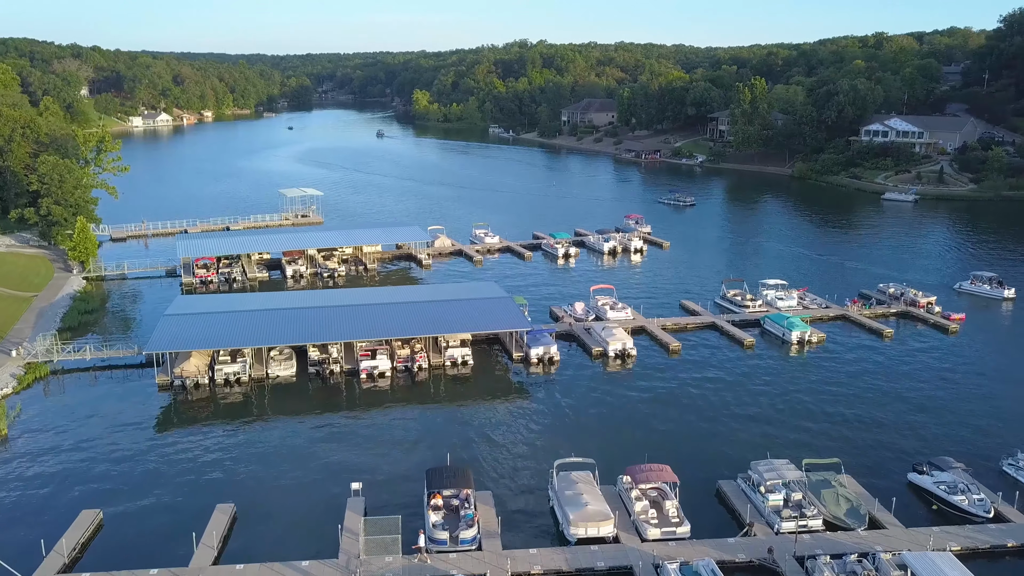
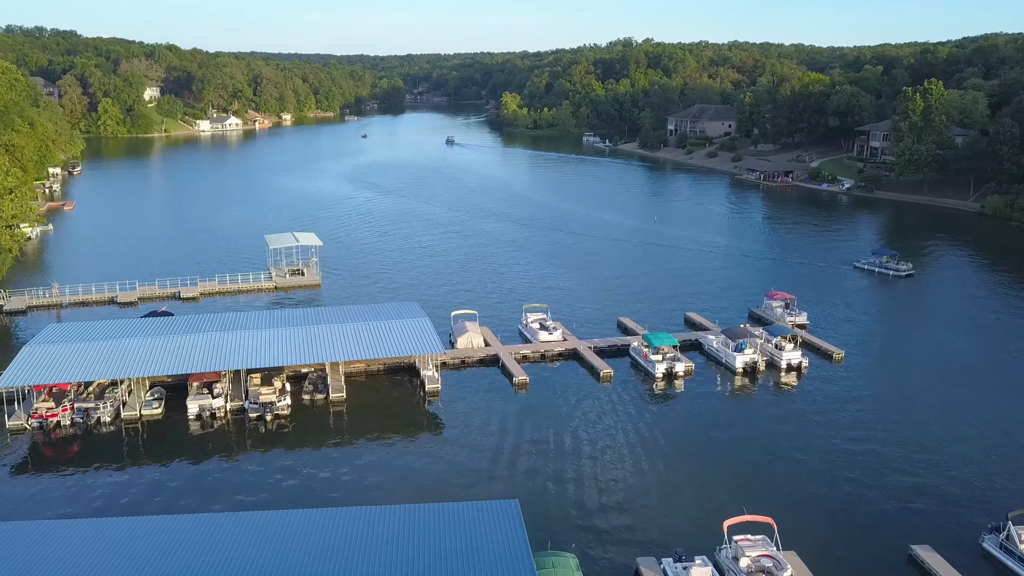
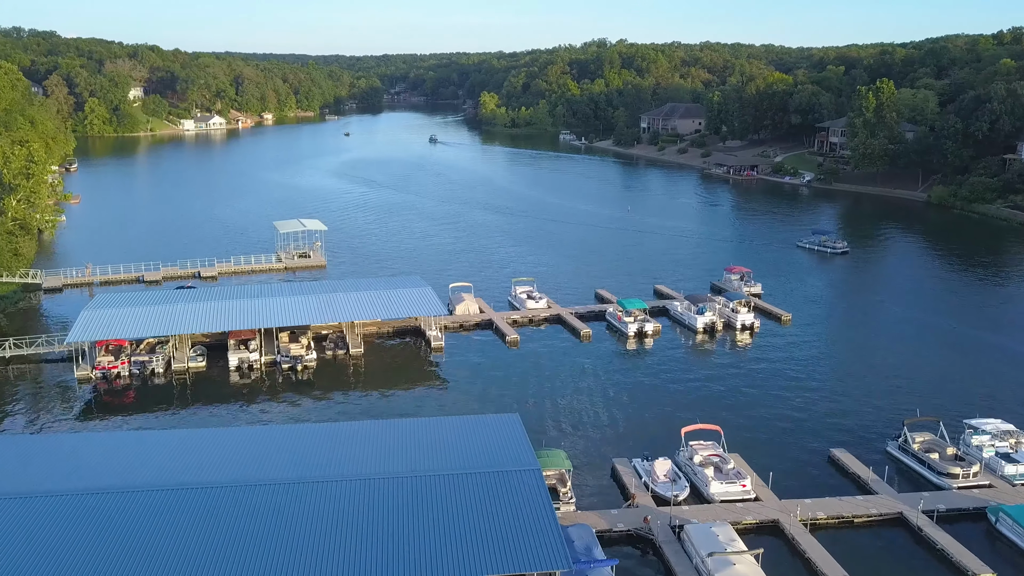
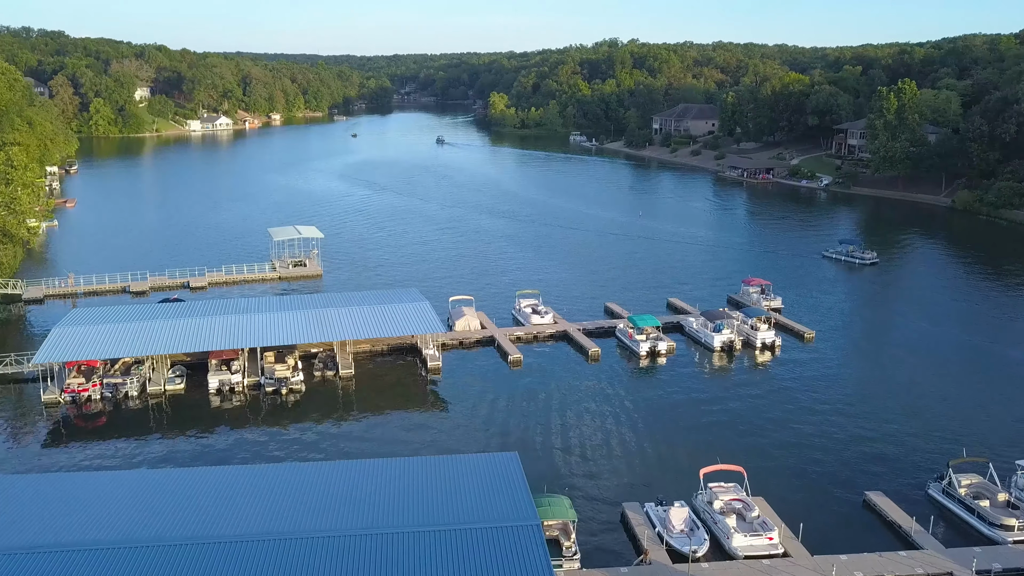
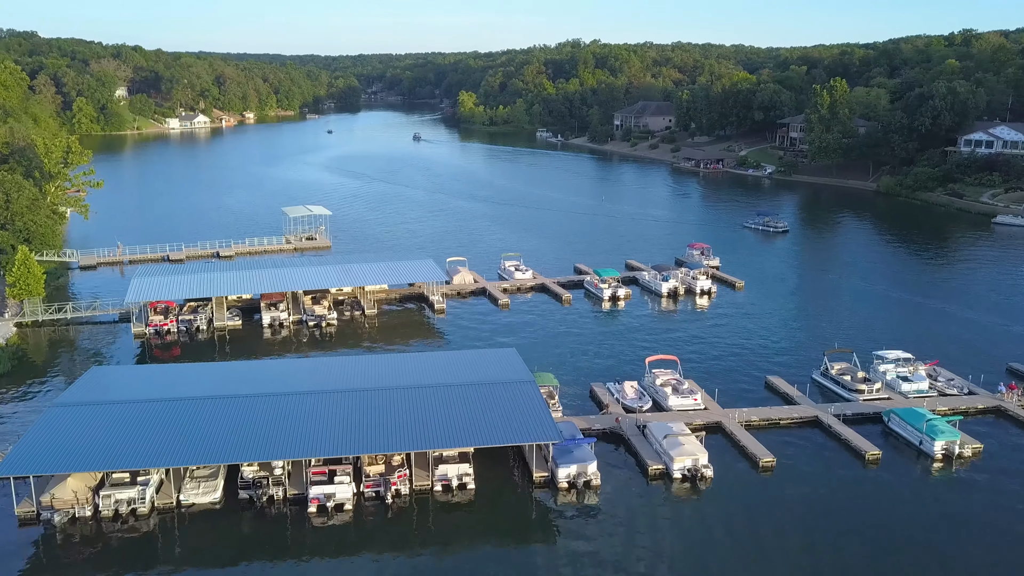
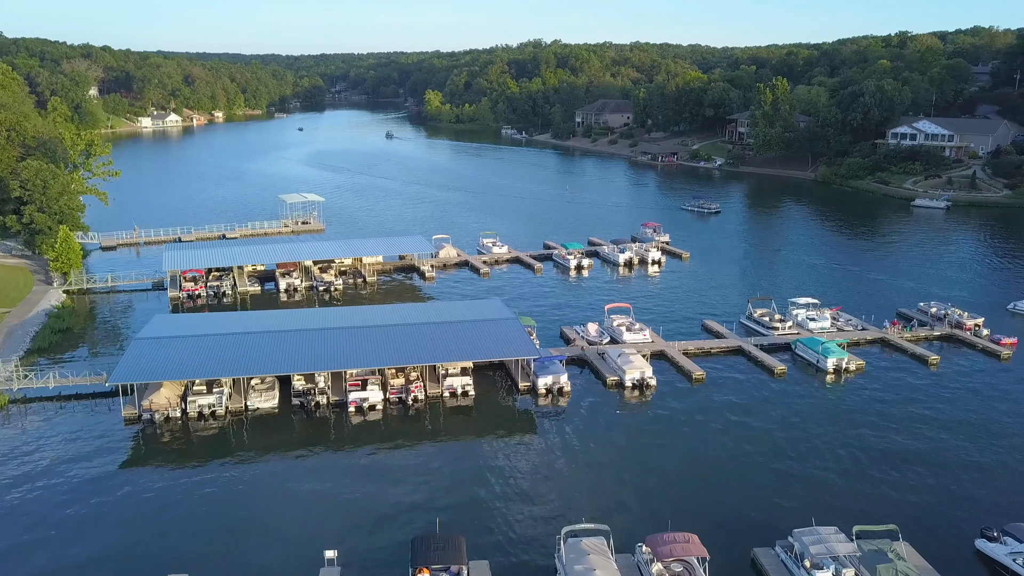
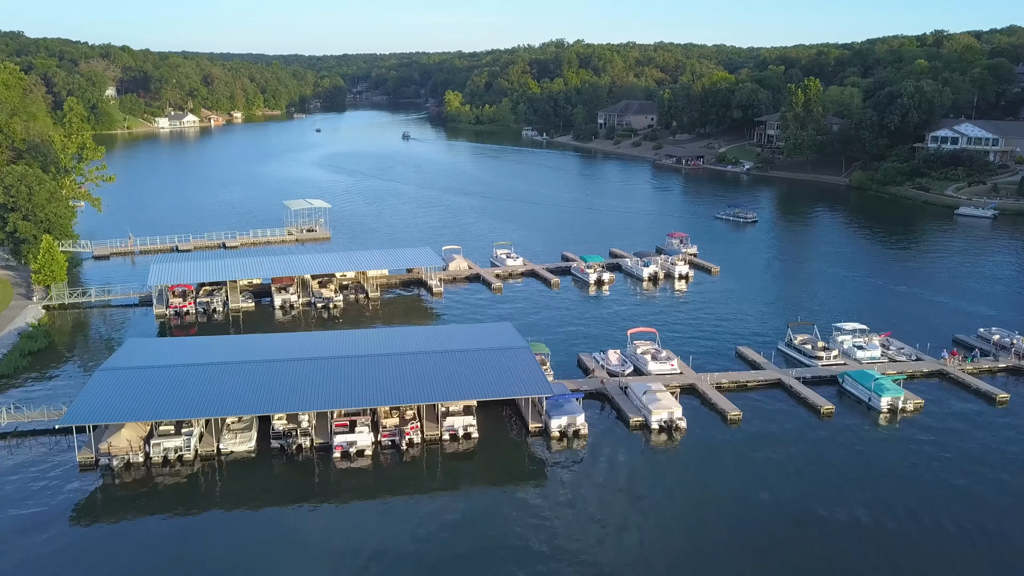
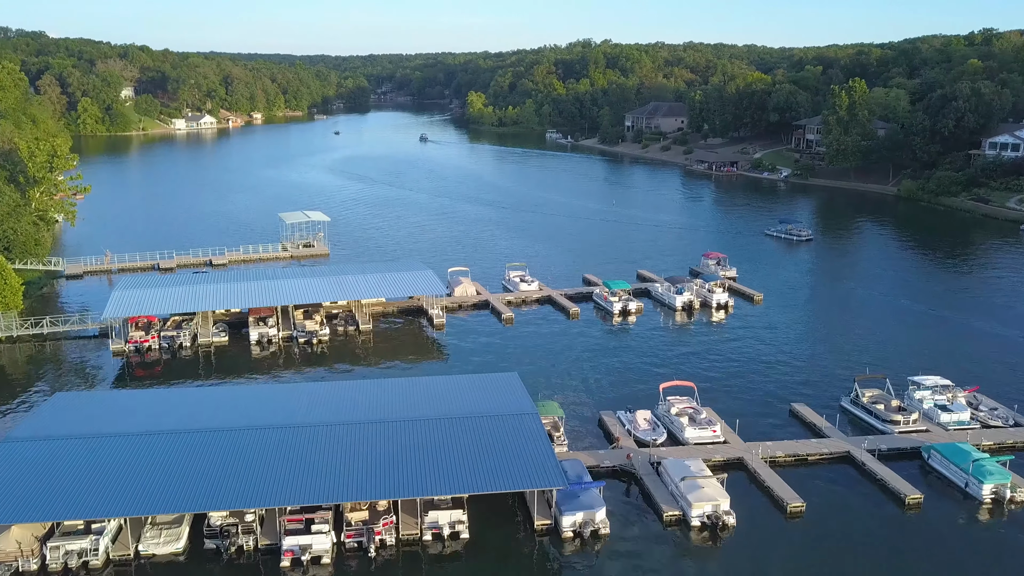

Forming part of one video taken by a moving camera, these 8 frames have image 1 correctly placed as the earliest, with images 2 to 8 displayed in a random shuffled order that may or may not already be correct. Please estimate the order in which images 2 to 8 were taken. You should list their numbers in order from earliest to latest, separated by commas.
6, 7, 5, 8, 3, 4, 2
